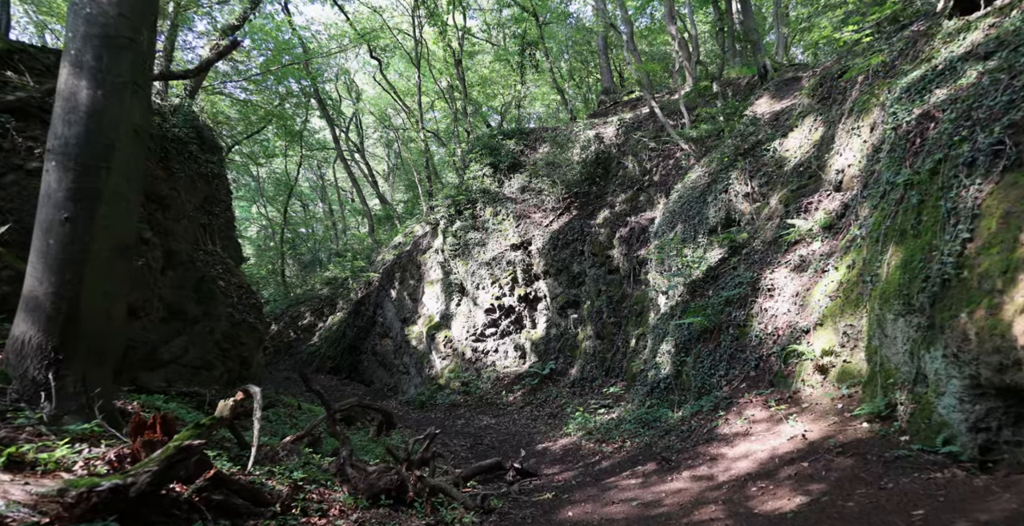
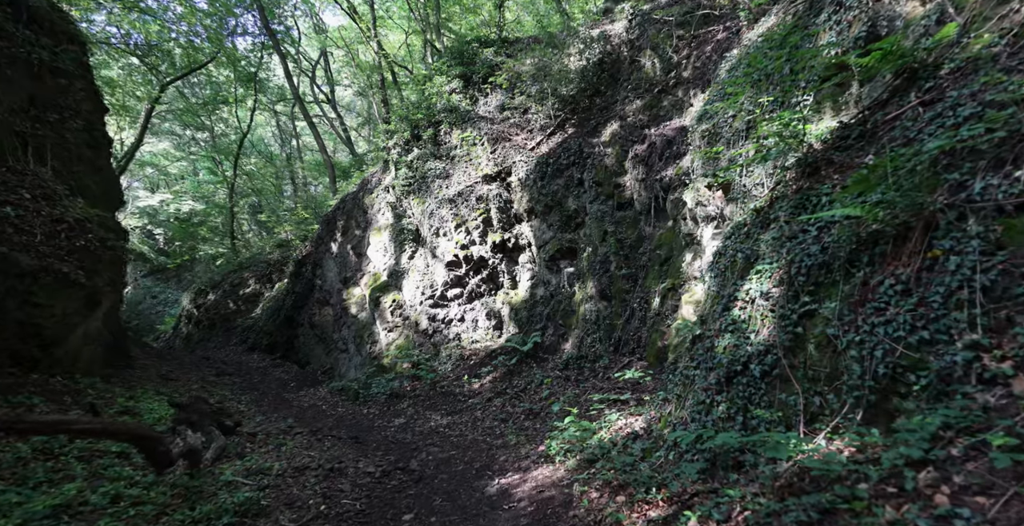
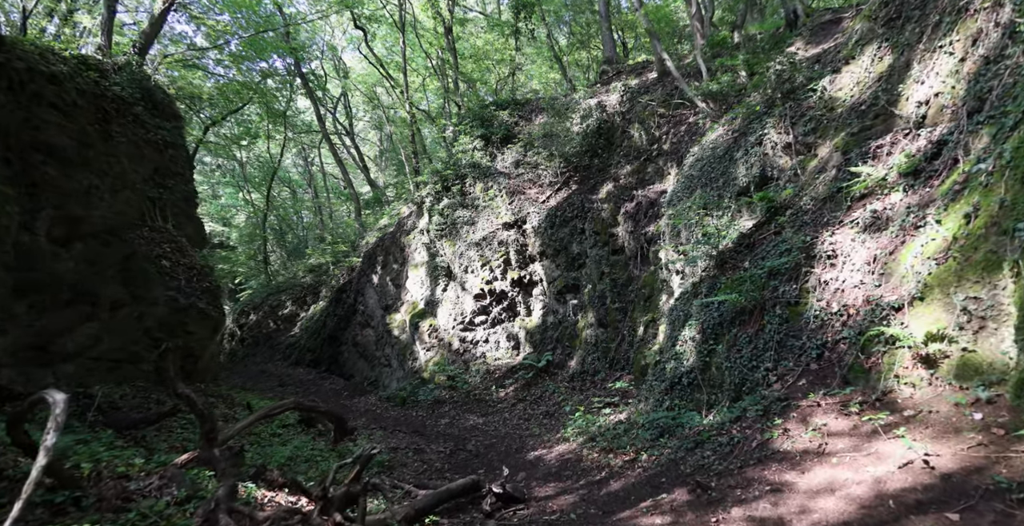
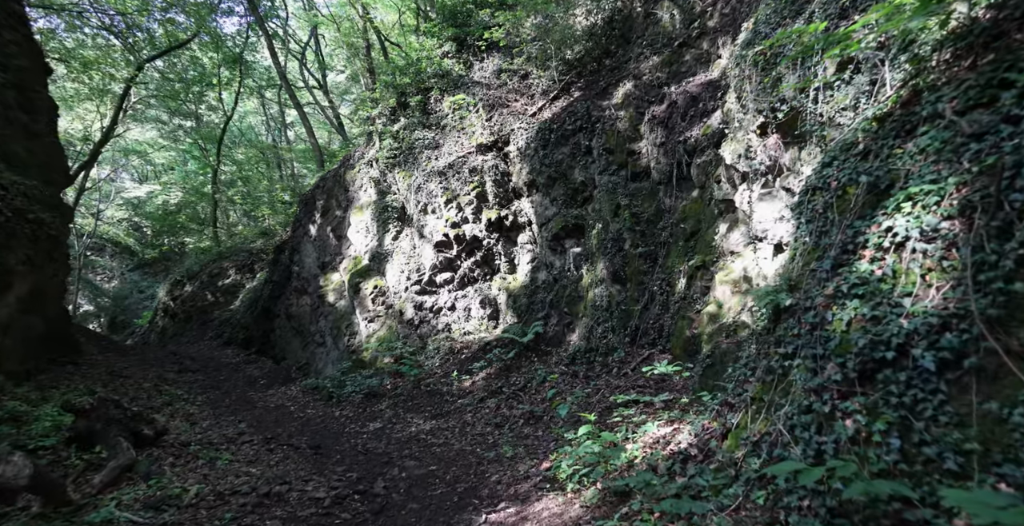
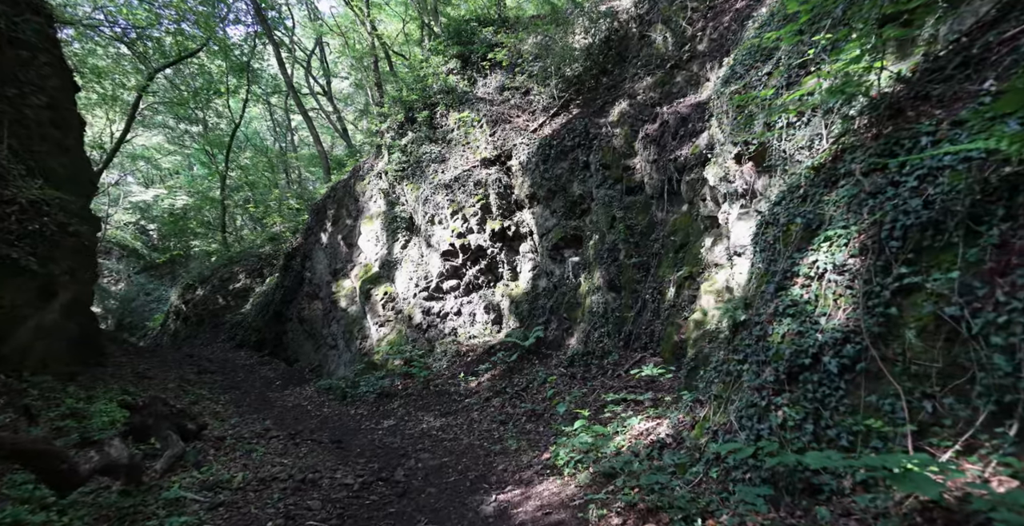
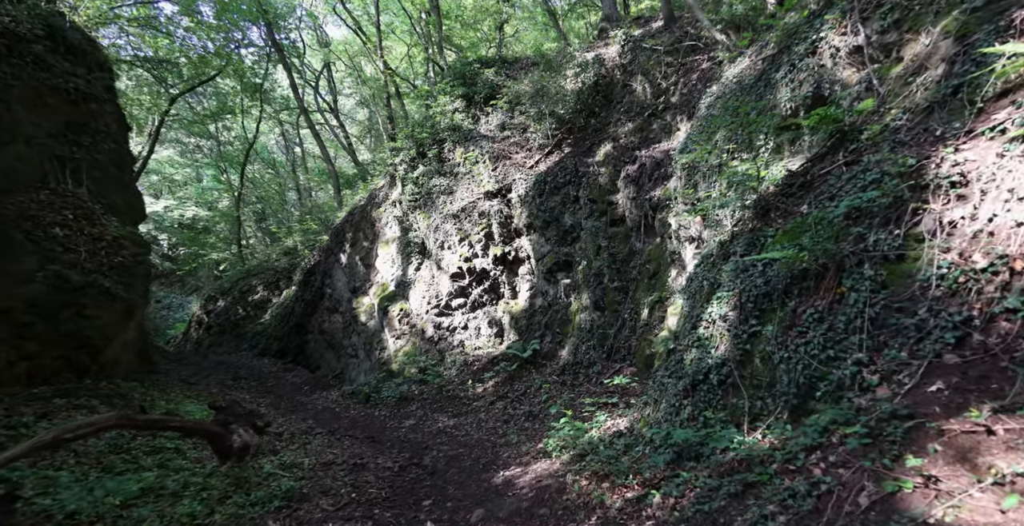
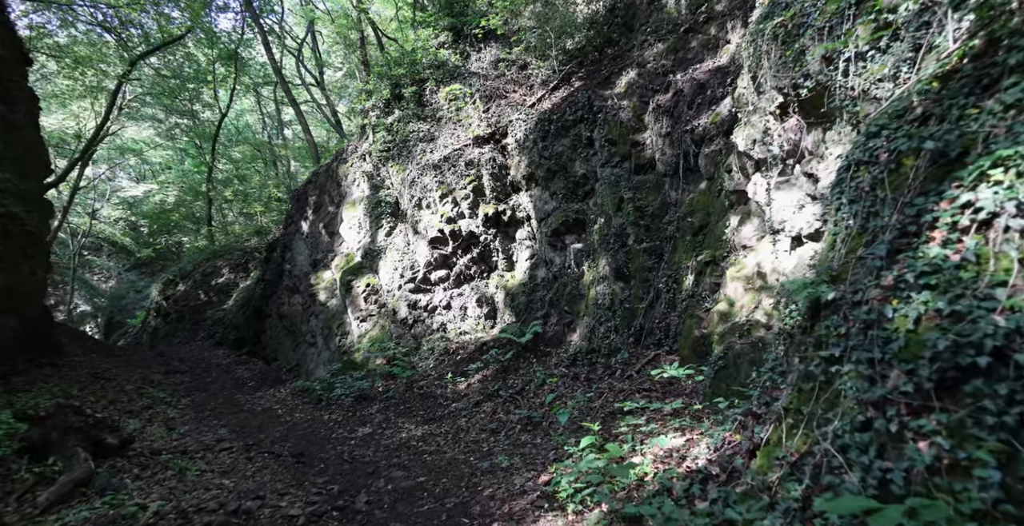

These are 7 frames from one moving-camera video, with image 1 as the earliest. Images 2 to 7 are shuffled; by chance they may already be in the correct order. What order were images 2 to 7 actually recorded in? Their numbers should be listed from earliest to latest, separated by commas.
3, 6, 2, 5, 4, 7
